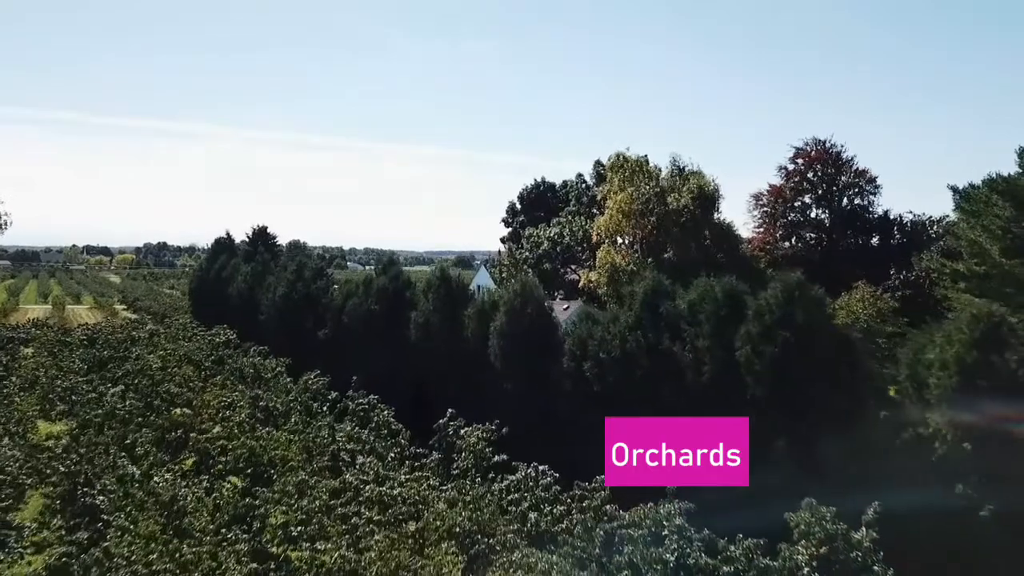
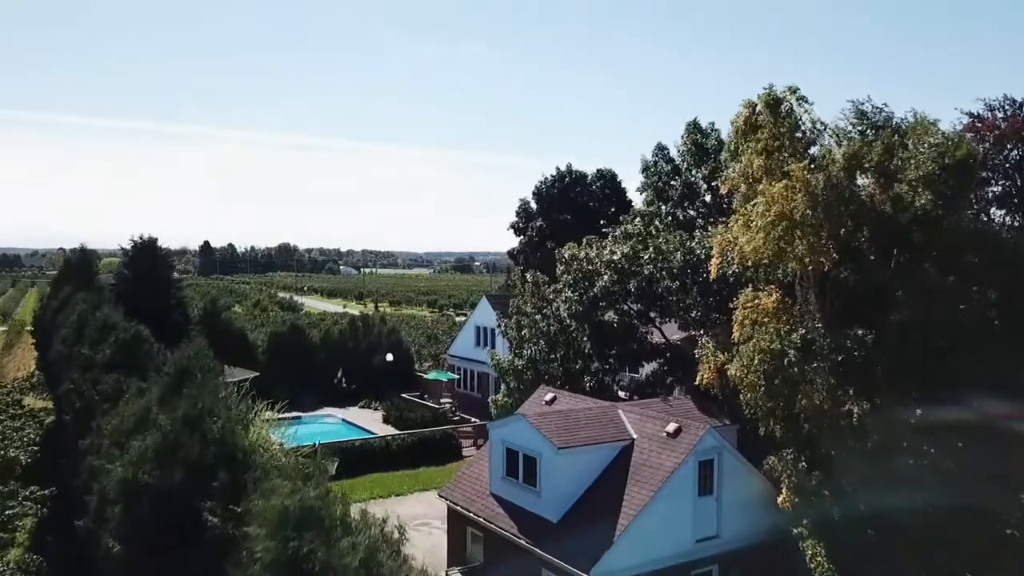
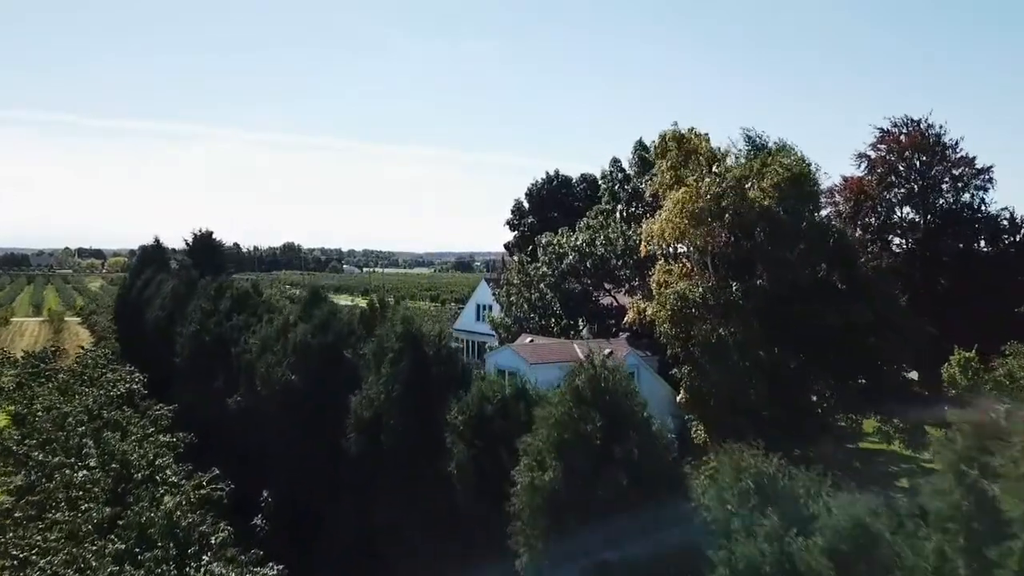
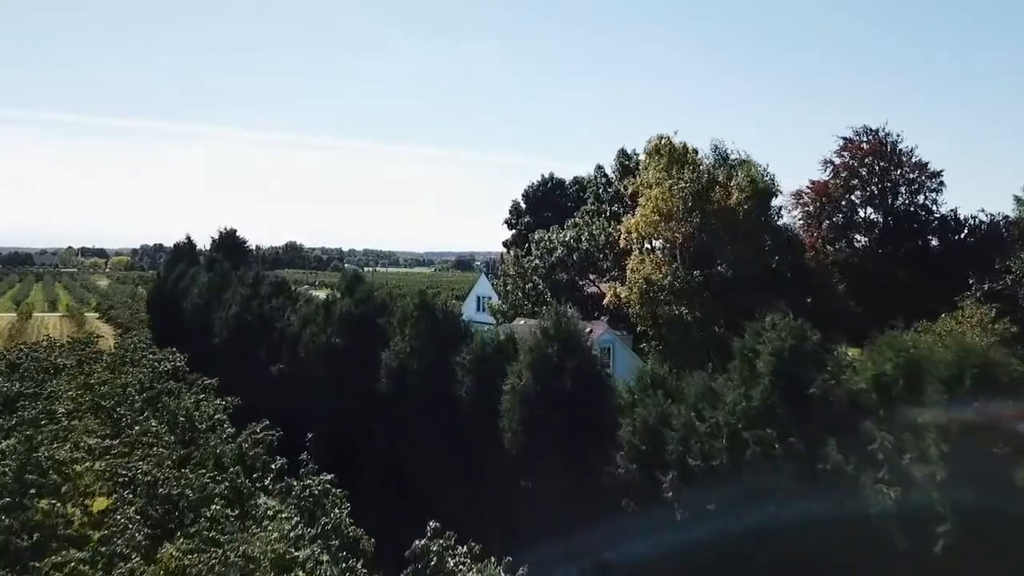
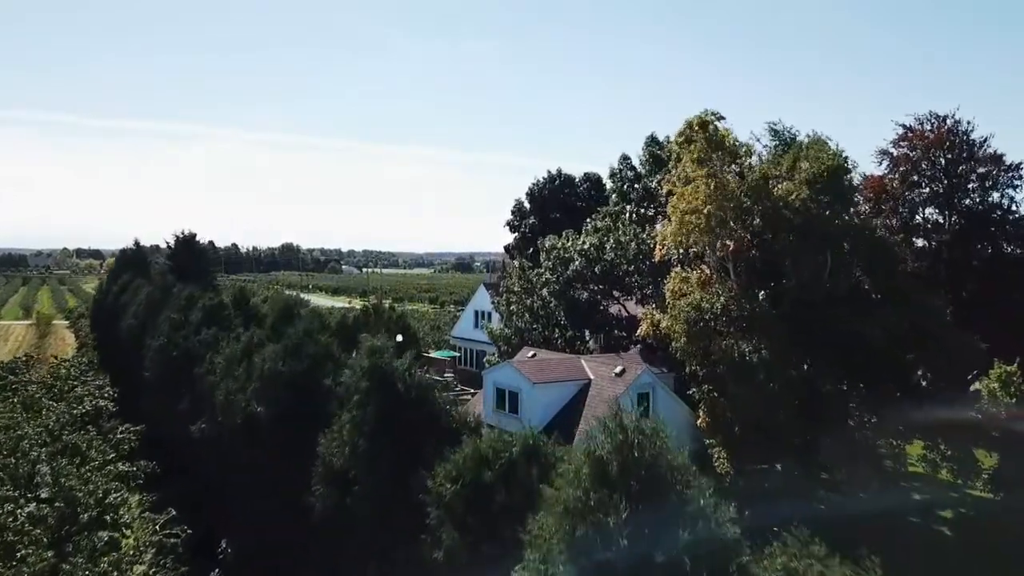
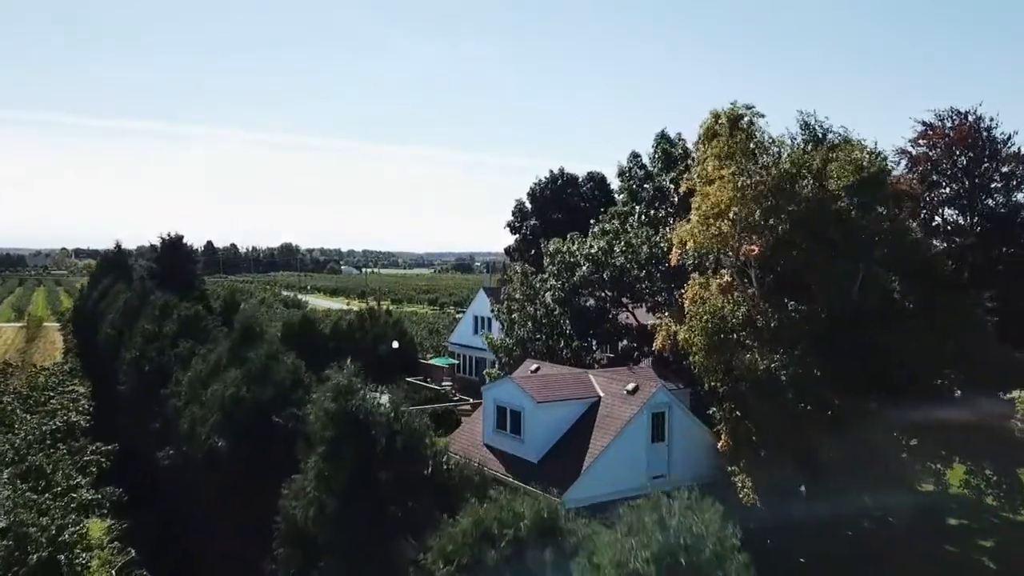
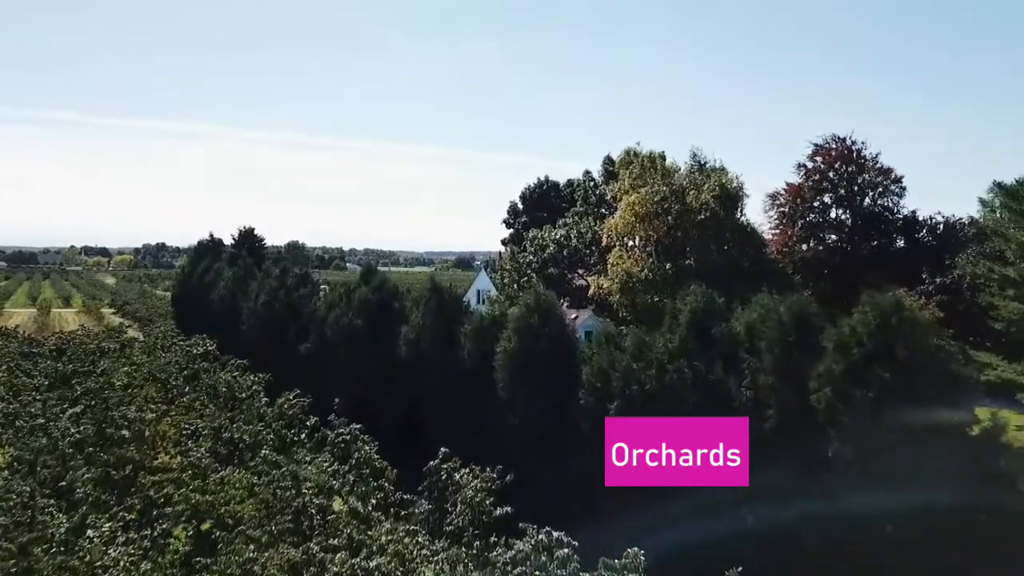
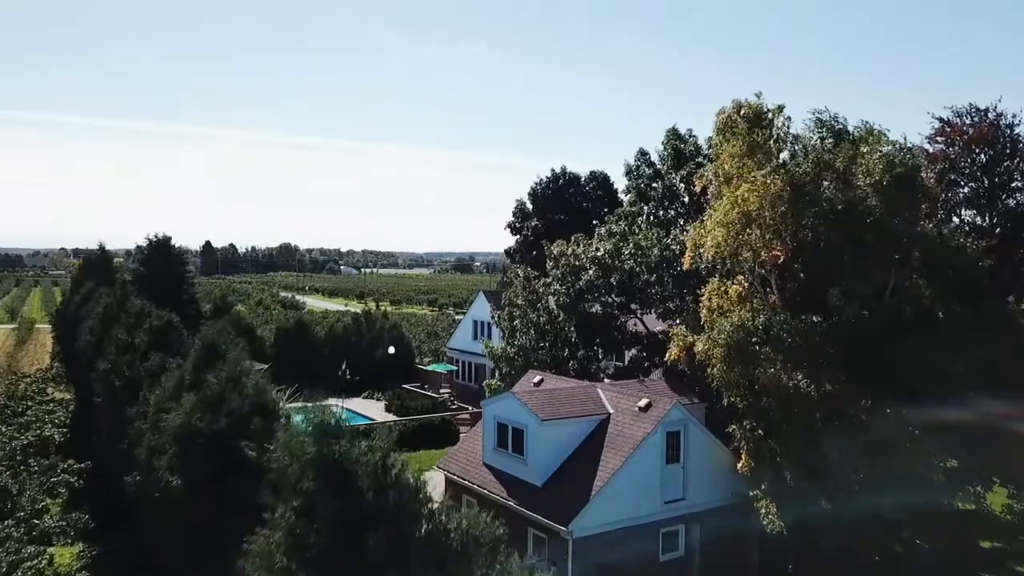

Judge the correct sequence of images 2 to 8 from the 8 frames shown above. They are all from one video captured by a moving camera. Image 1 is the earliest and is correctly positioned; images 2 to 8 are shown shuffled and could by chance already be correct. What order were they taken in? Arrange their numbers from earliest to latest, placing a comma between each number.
7, 4, 3, 5, 6, 8, 2
